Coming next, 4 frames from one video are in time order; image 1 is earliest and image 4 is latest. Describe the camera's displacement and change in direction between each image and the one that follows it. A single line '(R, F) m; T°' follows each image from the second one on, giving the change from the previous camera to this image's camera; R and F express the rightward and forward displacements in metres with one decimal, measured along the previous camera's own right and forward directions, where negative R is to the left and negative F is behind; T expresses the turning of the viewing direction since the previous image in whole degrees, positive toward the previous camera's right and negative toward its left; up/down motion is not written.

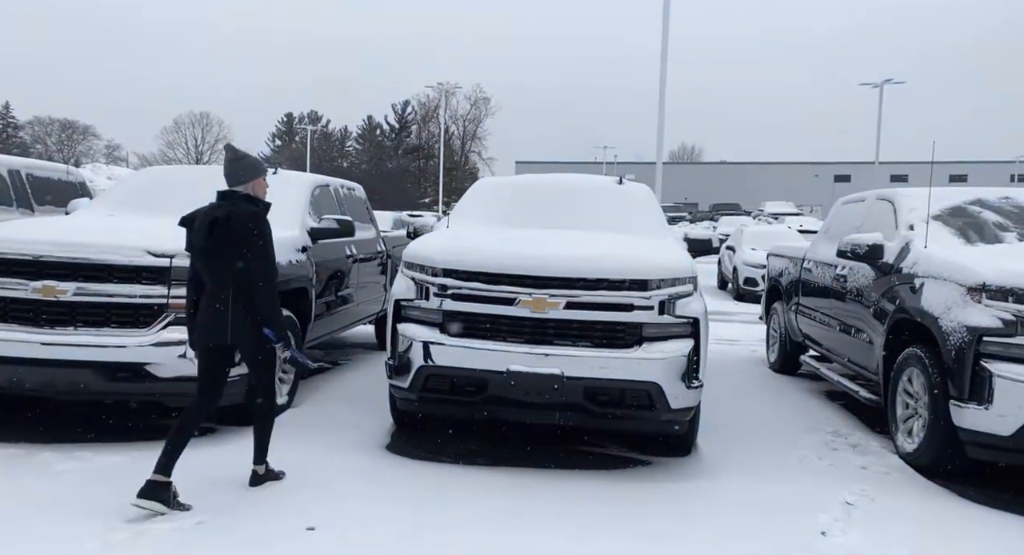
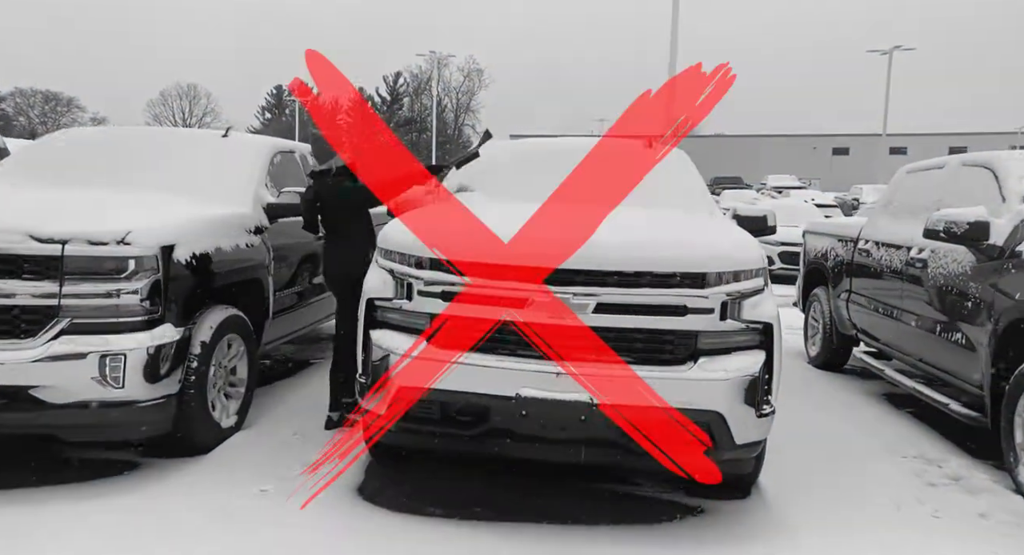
(-0.1, +1.3) m; 0°
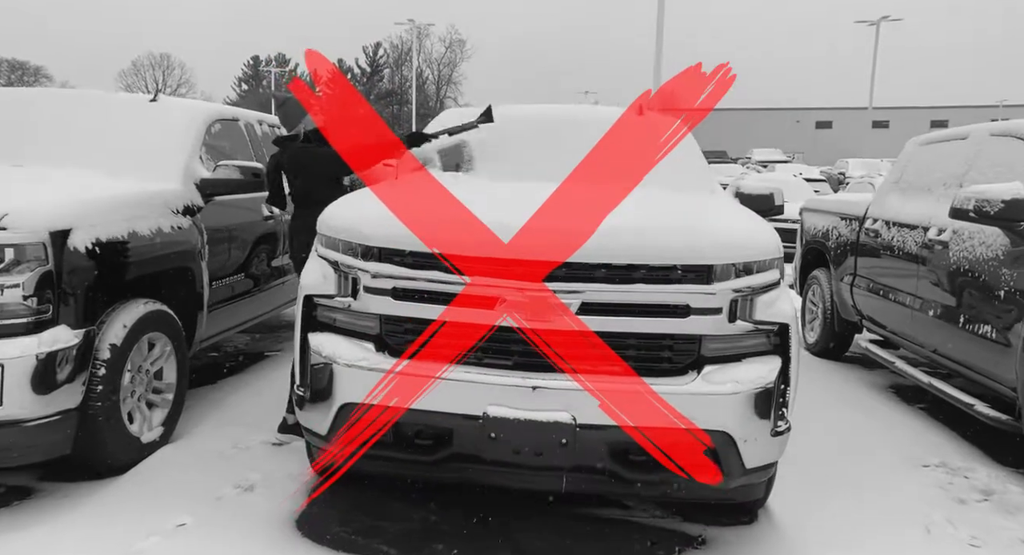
(+0.1, +0.6) m; +1°
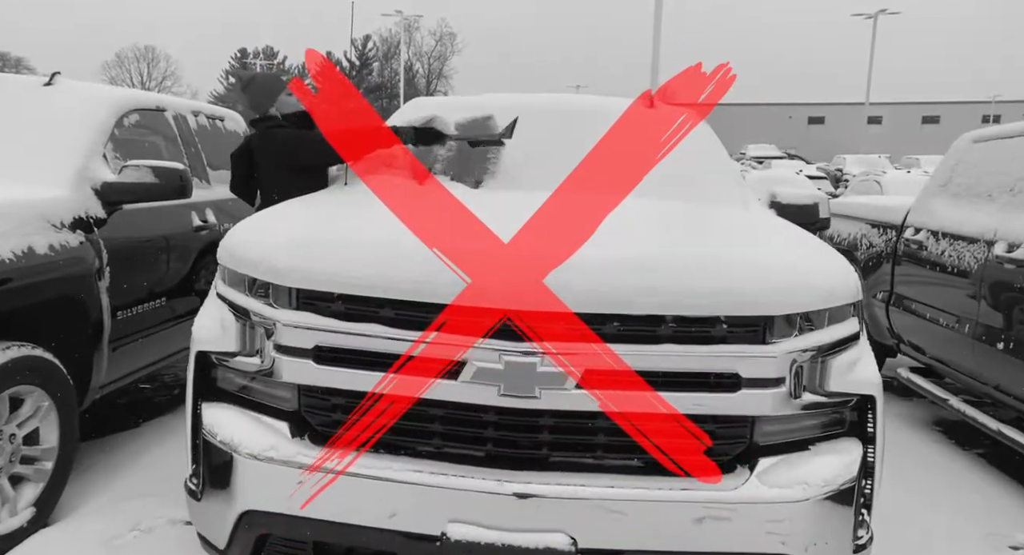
(0.0, +0.9) m; +1°
